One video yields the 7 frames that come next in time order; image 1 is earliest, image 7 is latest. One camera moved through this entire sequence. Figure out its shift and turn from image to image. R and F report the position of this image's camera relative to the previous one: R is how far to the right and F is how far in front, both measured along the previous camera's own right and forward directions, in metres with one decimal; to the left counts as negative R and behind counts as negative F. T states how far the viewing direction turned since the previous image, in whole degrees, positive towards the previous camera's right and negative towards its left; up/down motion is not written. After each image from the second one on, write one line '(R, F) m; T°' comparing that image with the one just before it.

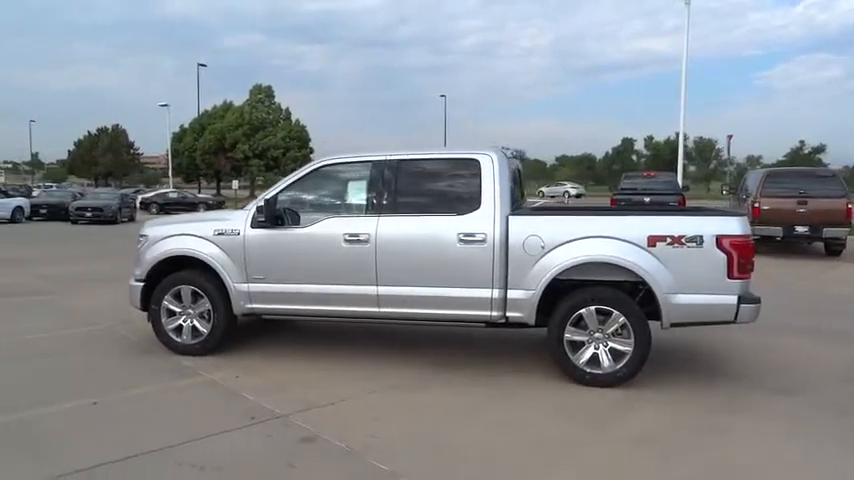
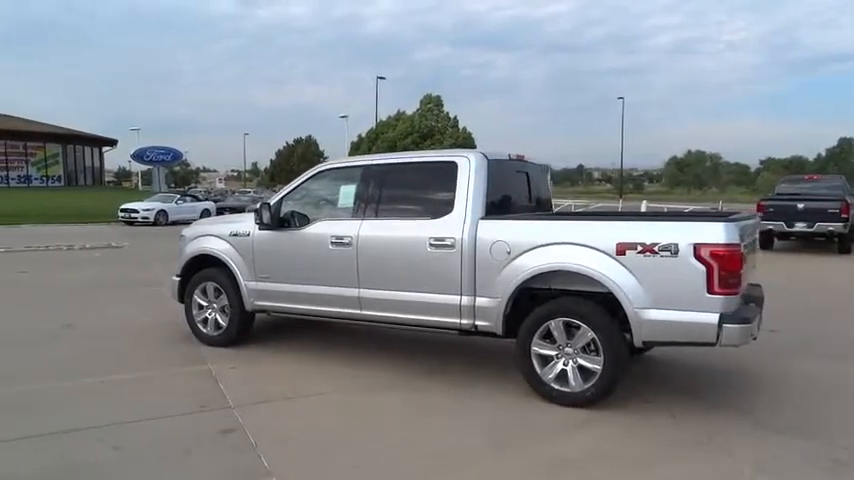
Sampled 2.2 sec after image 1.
(+1.8, +0.3) m; -17°
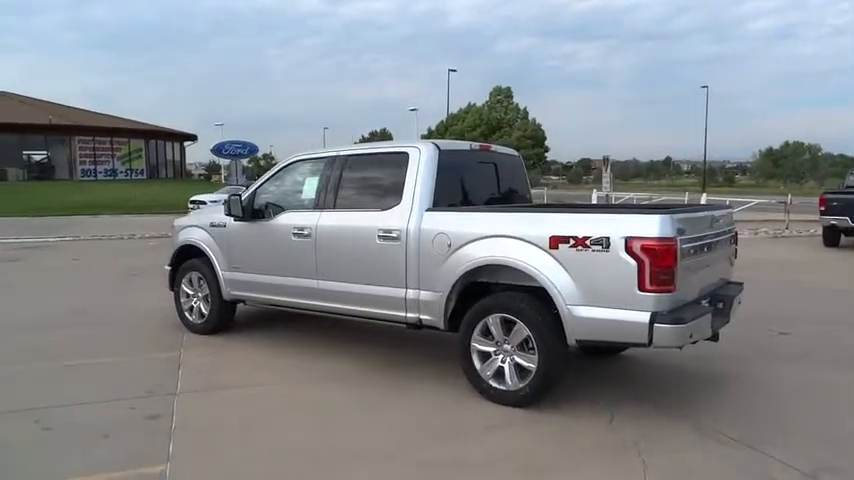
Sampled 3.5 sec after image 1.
(+1.1, +0.2) m; -7°
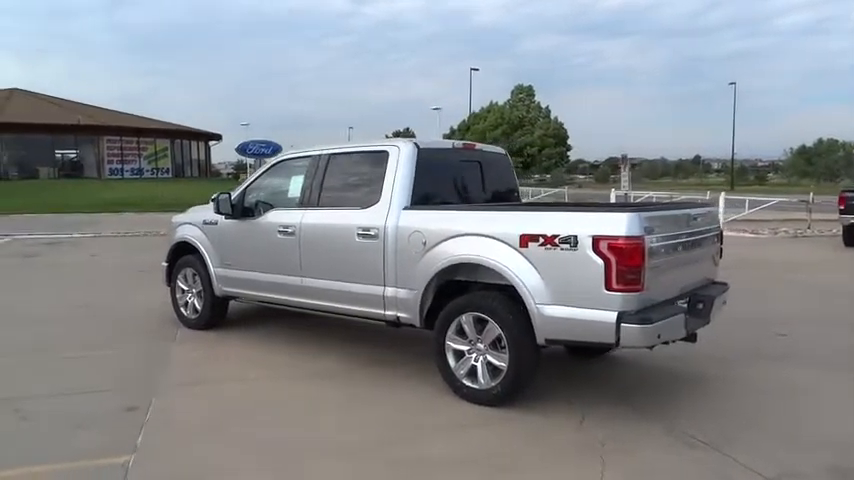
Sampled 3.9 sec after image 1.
(+0.4, 0.0) m; -2°
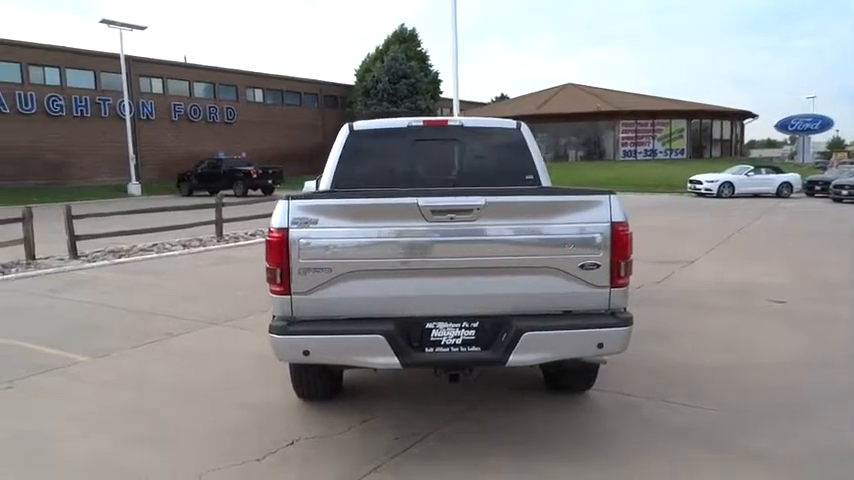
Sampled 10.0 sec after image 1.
(+0.3, +0.6) m; -2°
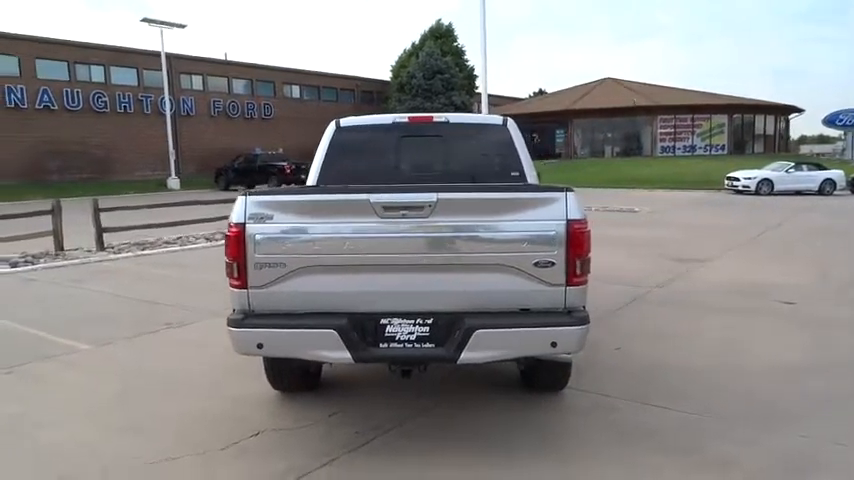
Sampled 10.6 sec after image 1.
(+0.5, 0.0) m; -4°
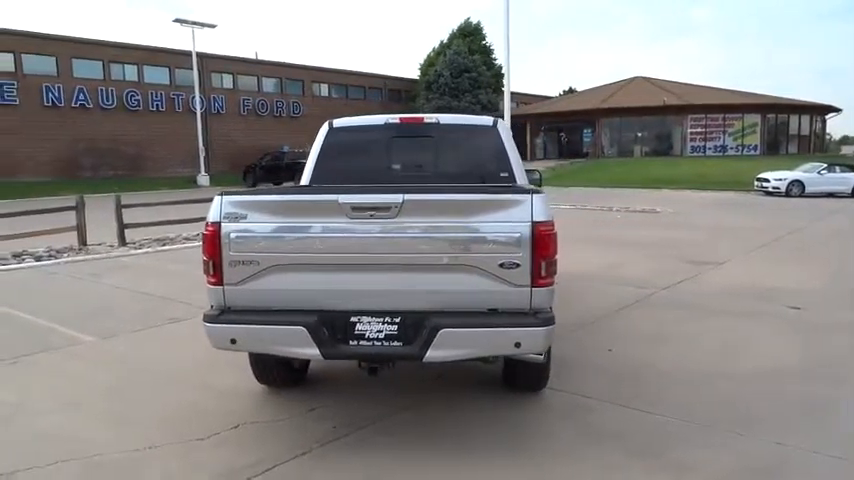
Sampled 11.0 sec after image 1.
(+0.4, -0.1) m; -3°
